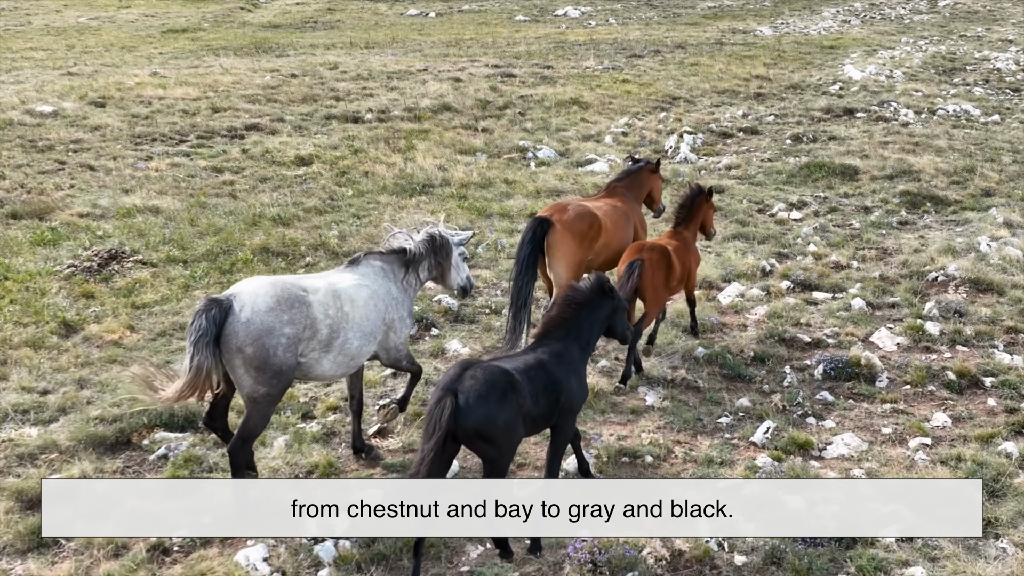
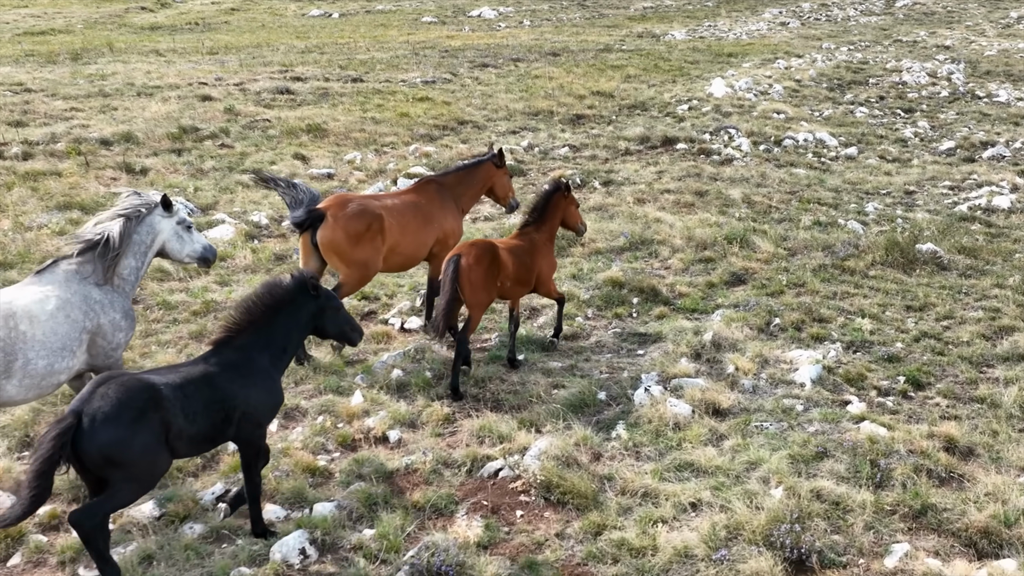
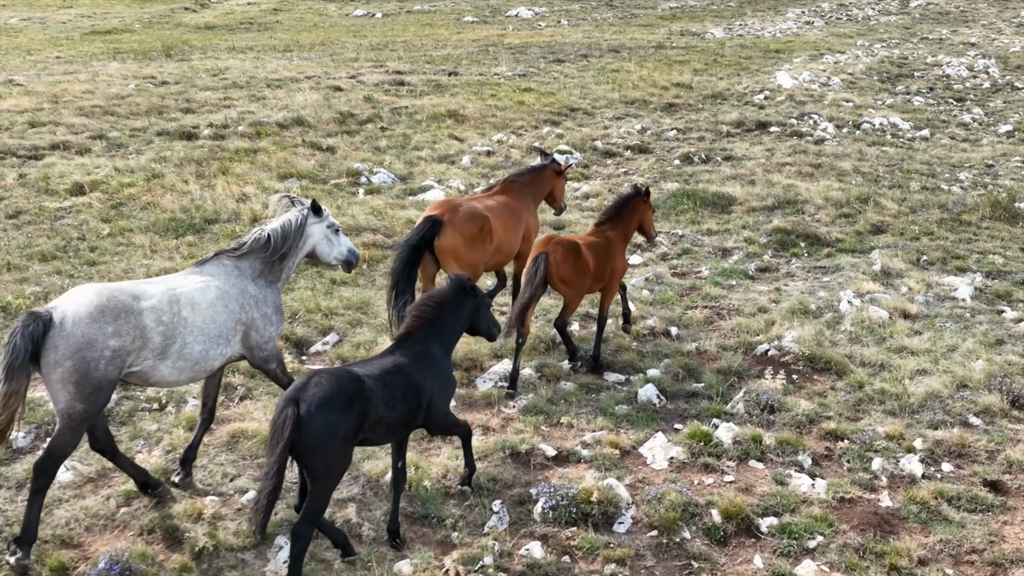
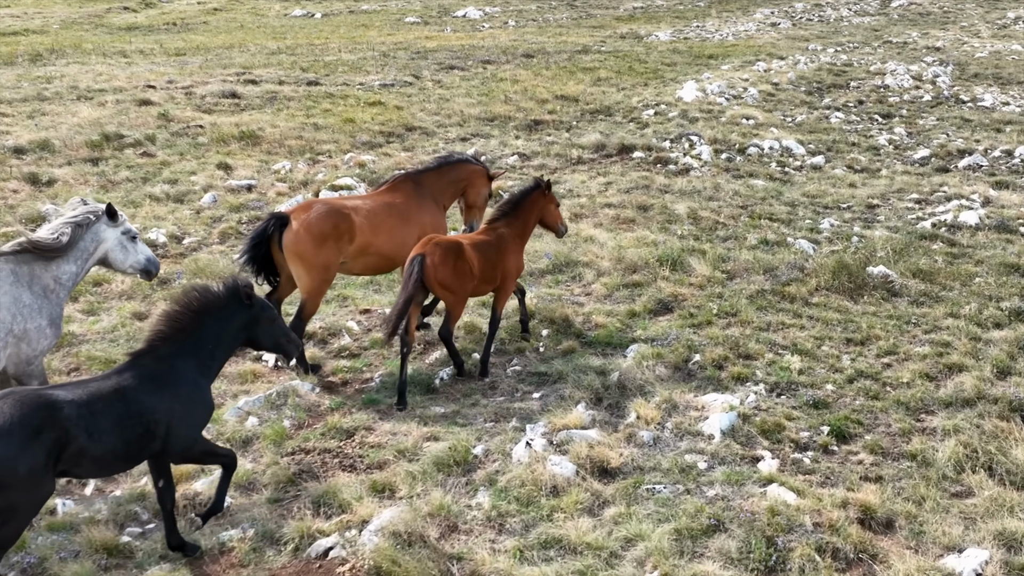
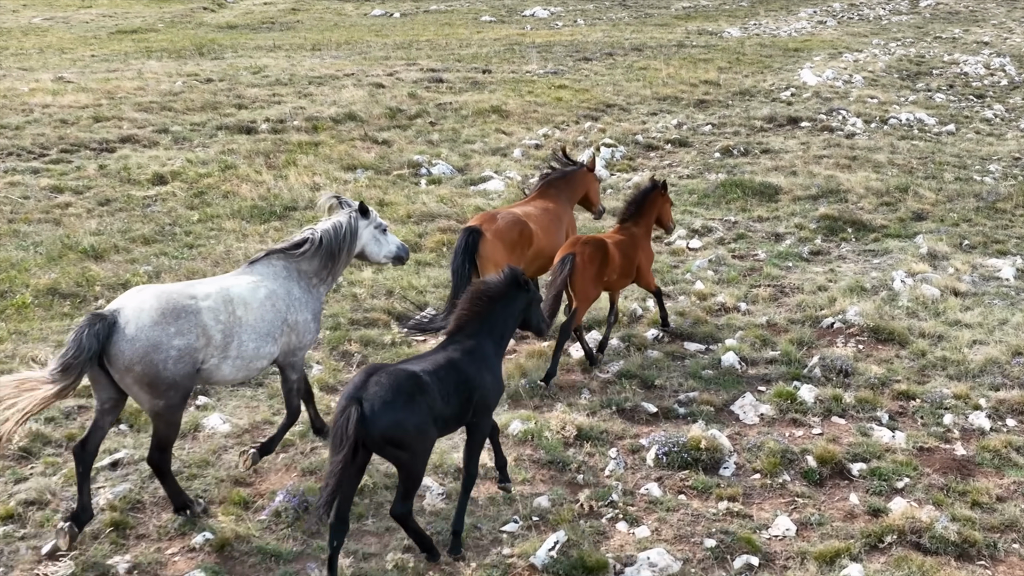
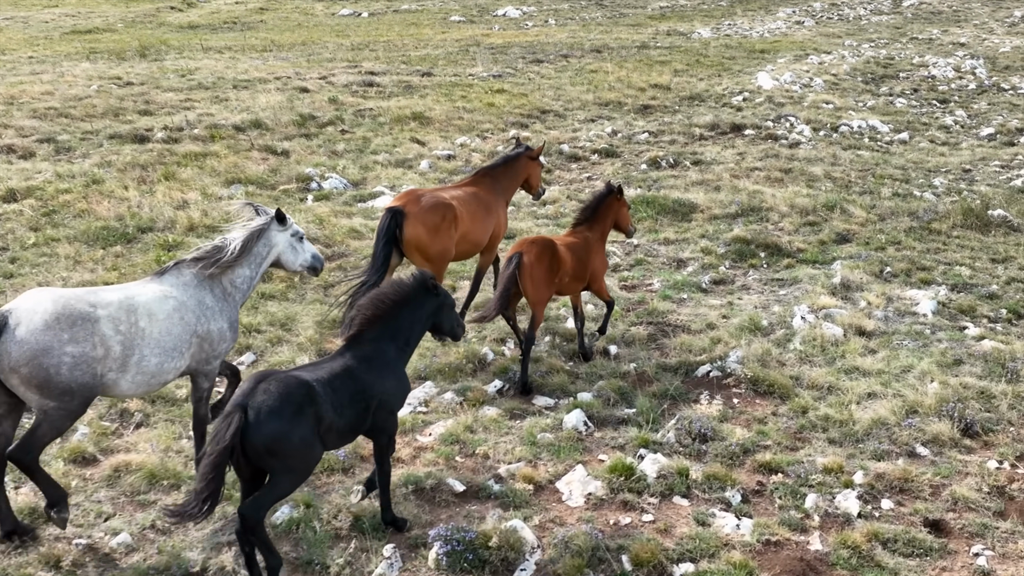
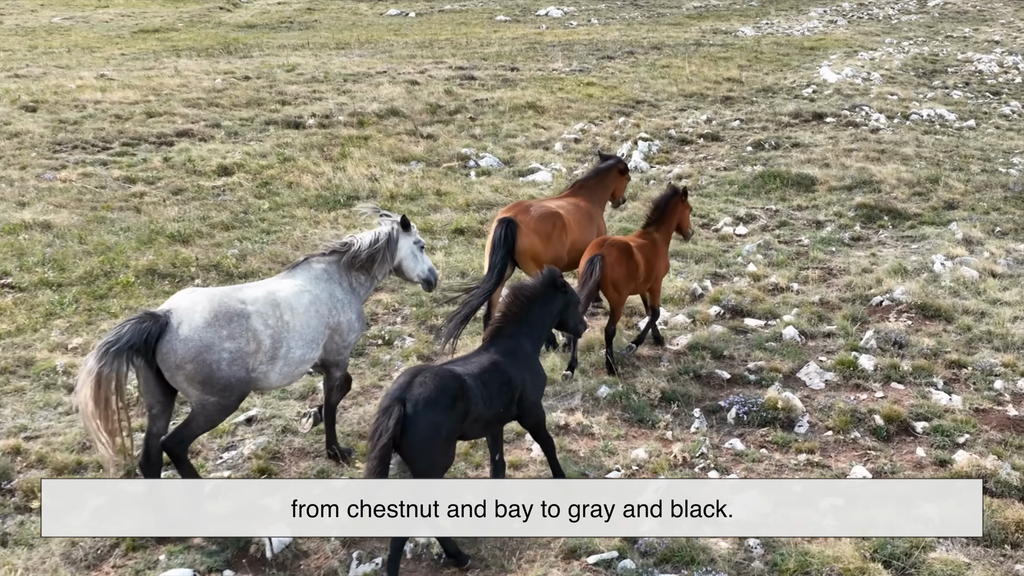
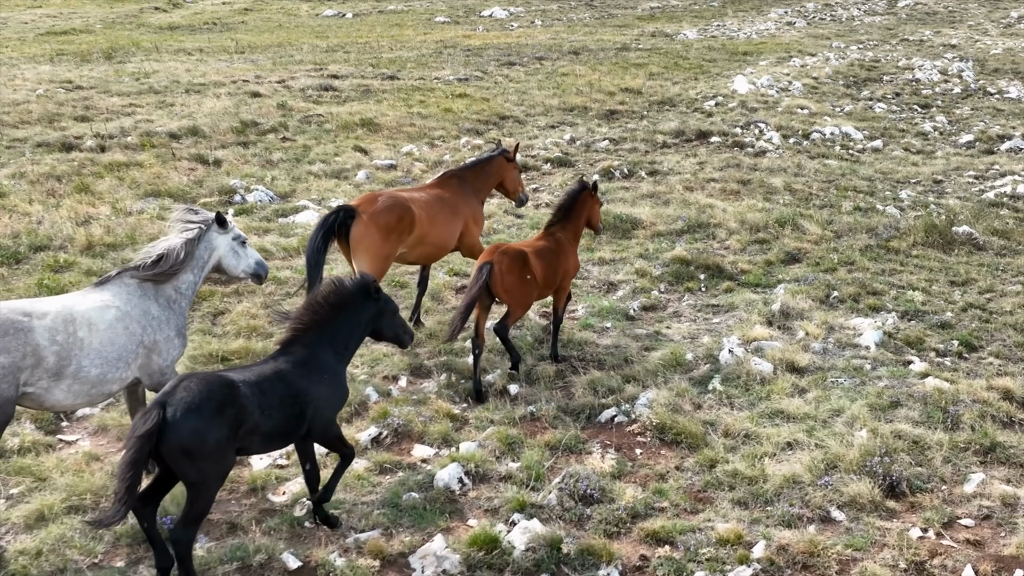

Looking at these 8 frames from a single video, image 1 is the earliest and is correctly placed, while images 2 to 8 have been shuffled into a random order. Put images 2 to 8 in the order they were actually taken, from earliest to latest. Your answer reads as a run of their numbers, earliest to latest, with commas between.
7, 5, 3, 6, 8, 2, 4
